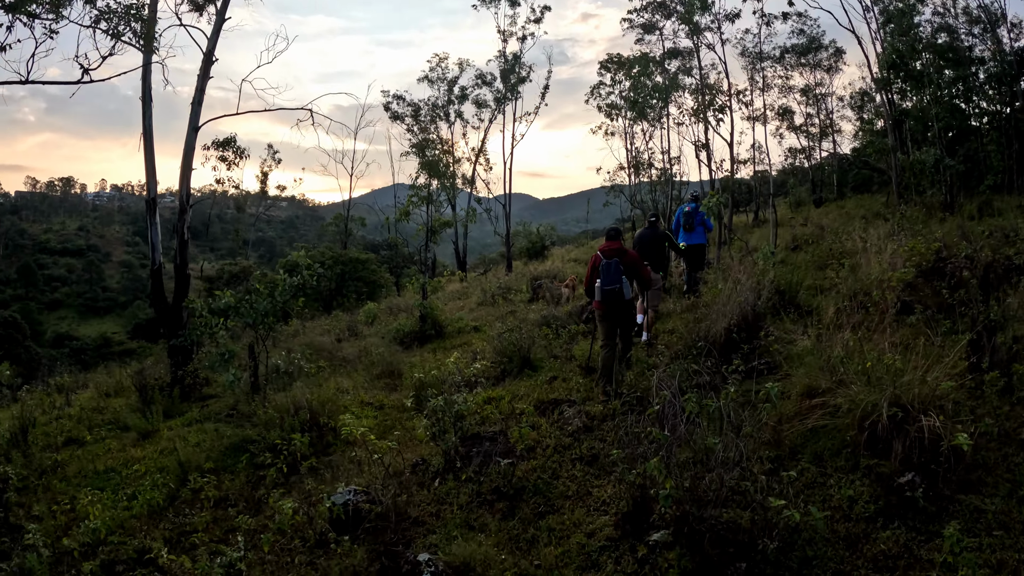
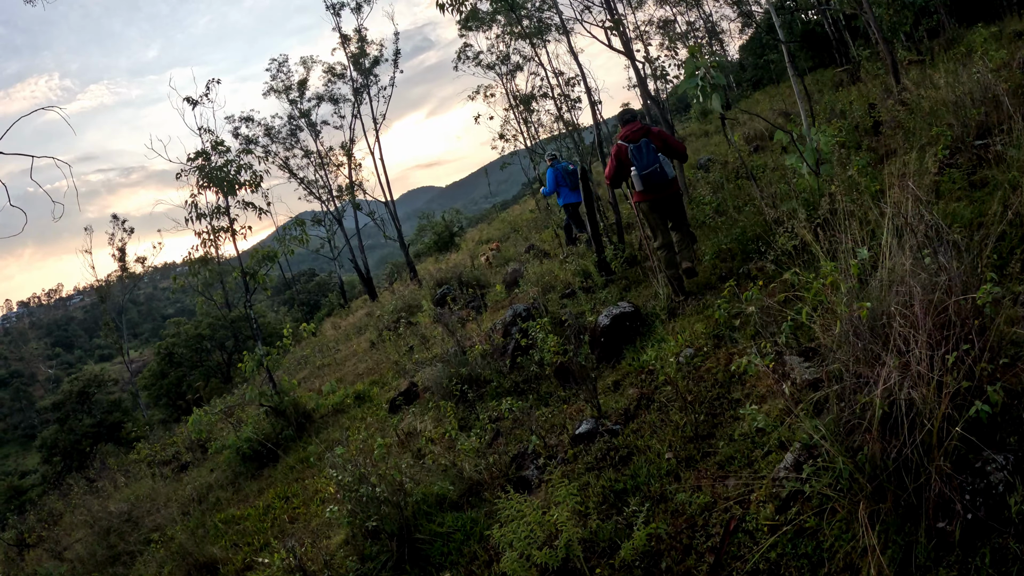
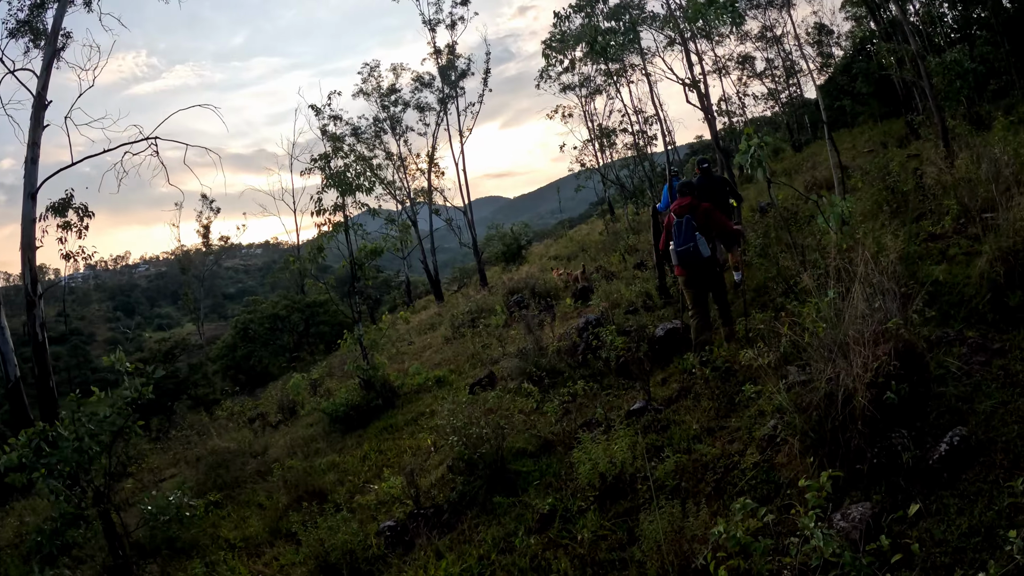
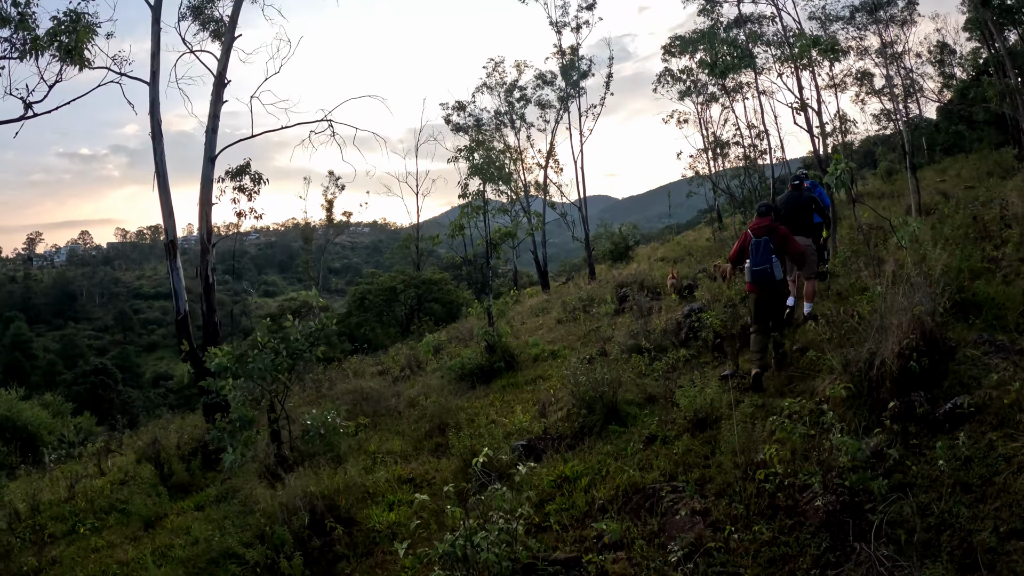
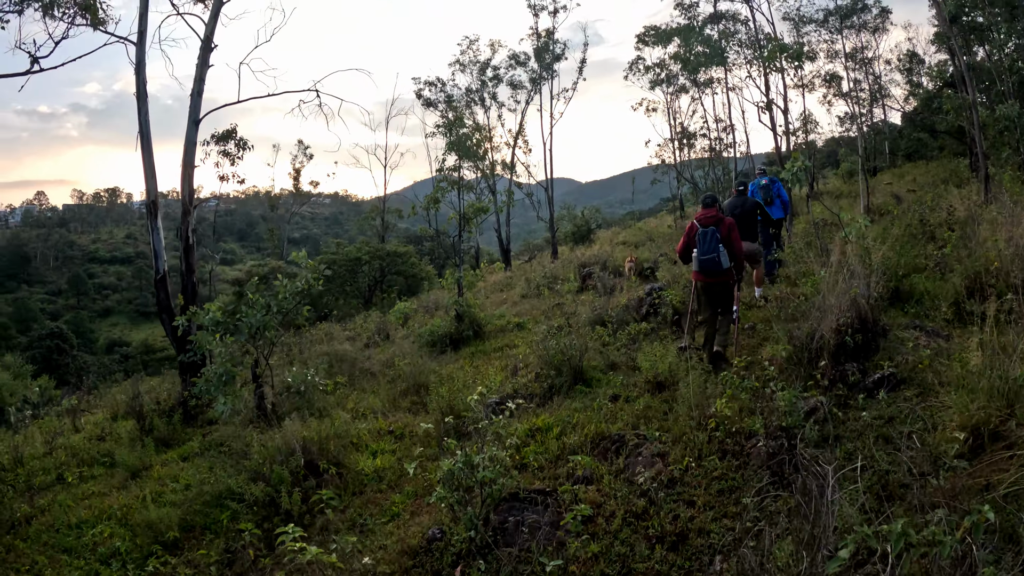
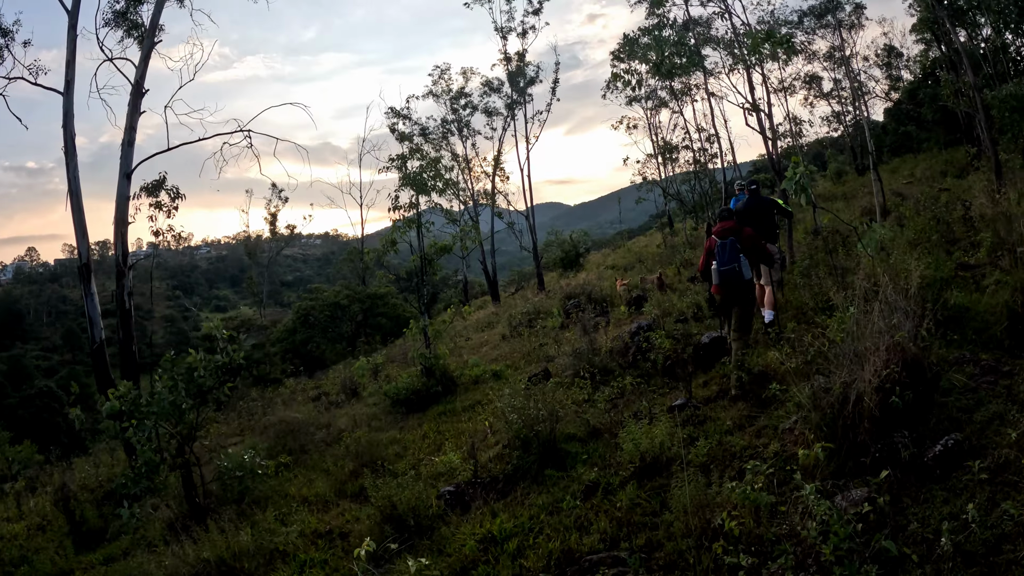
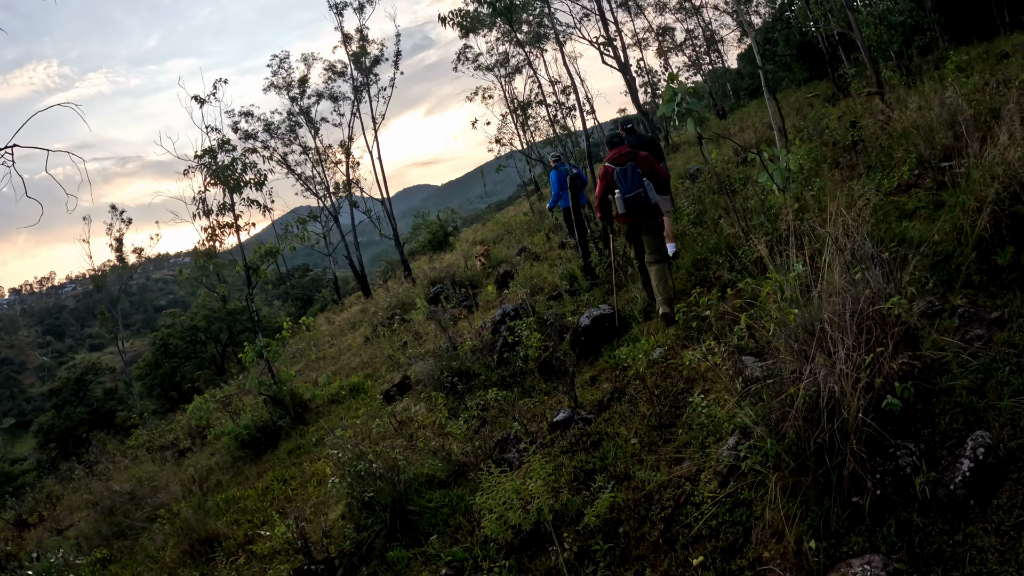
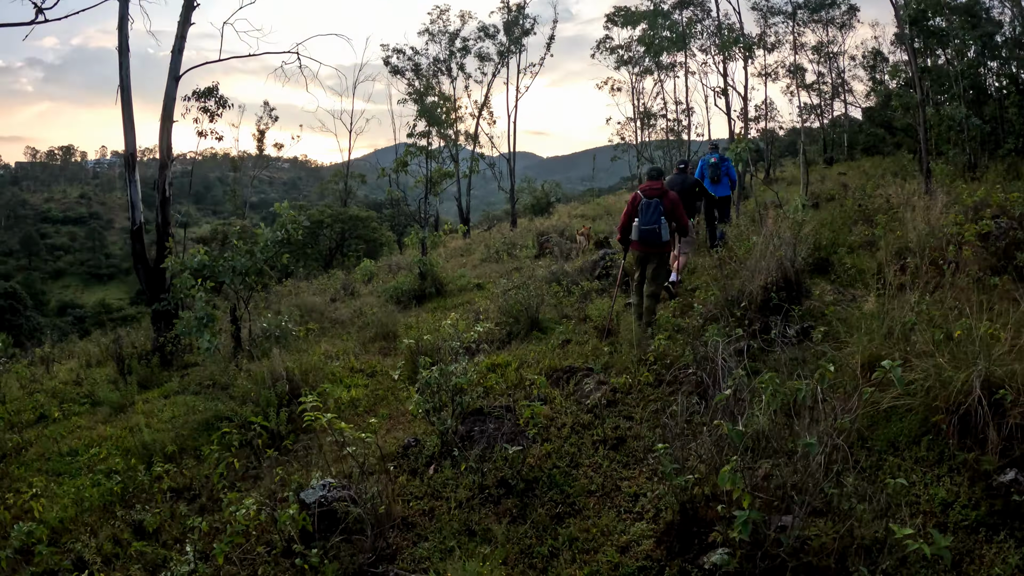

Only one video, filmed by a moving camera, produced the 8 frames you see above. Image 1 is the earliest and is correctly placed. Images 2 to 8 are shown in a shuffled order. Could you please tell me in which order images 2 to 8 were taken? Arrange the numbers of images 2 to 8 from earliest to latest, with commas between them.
8, 5, 4, 6, 3, 7, 2
